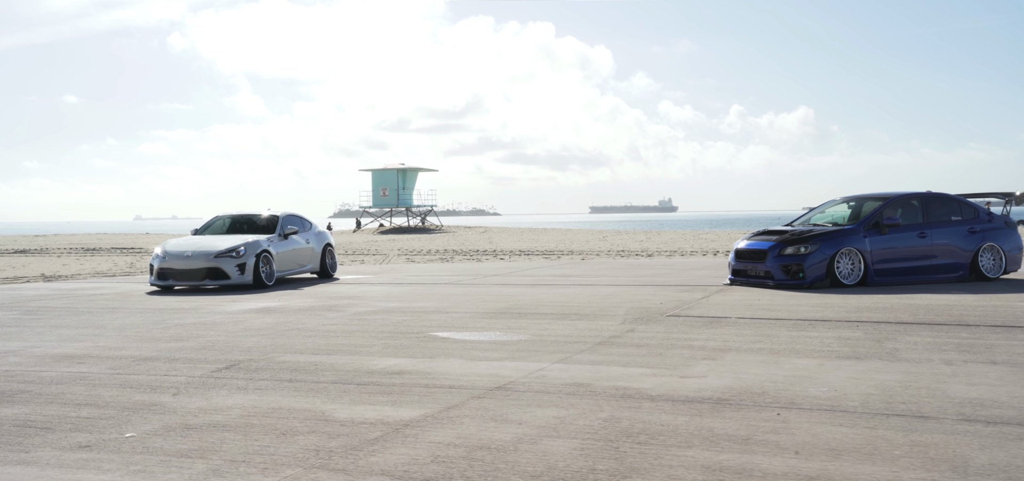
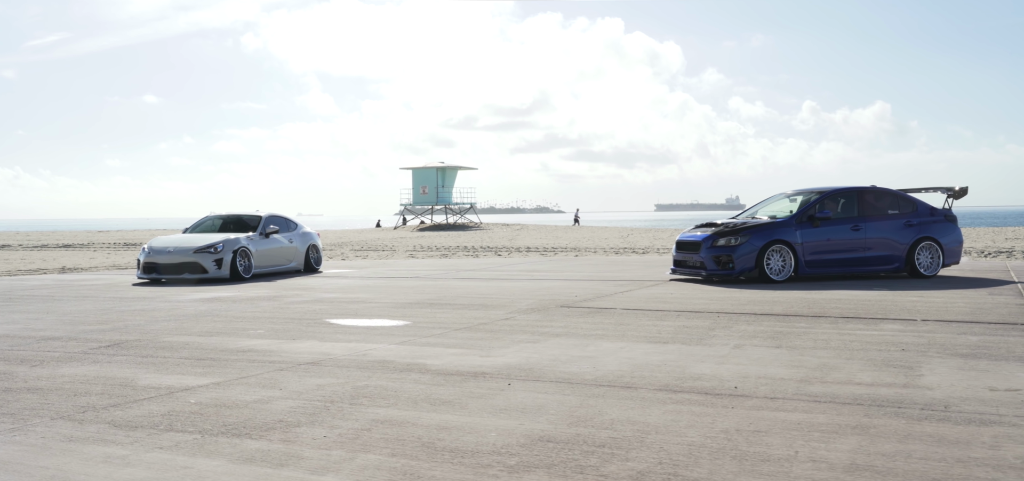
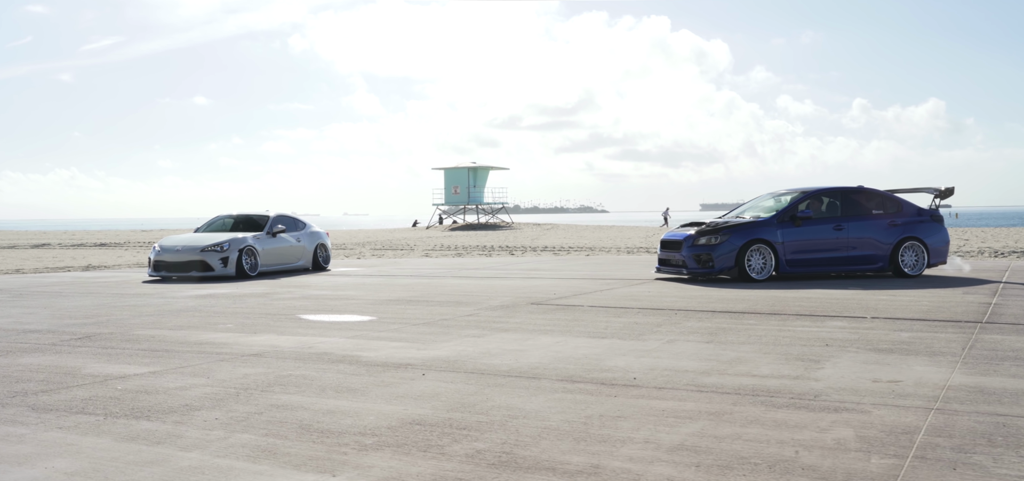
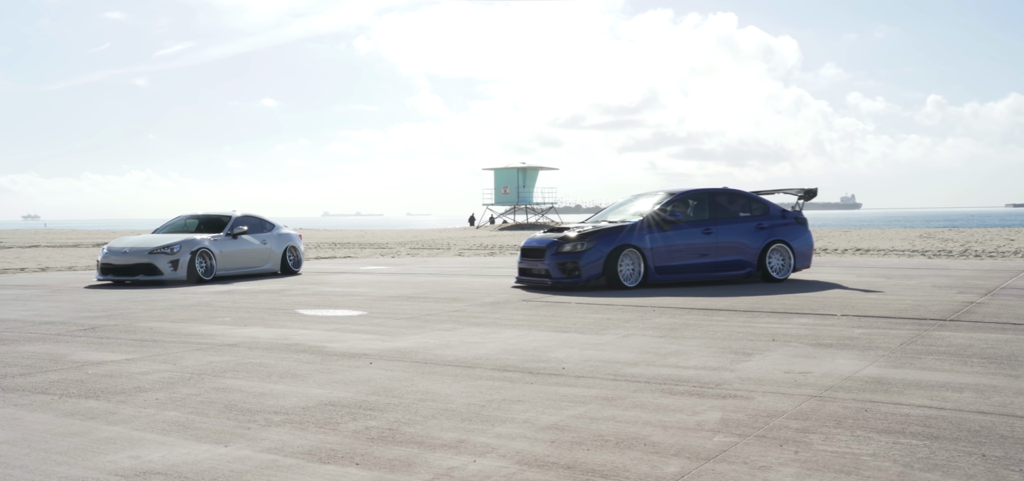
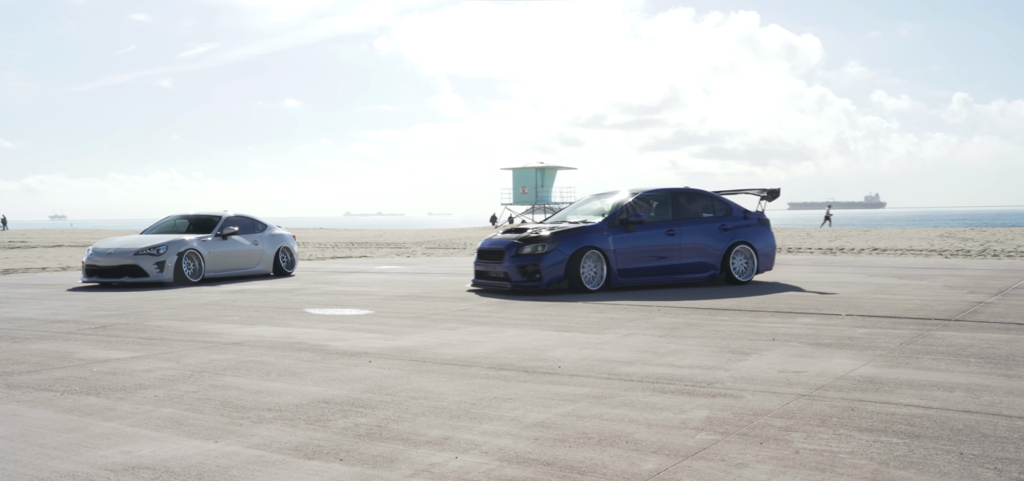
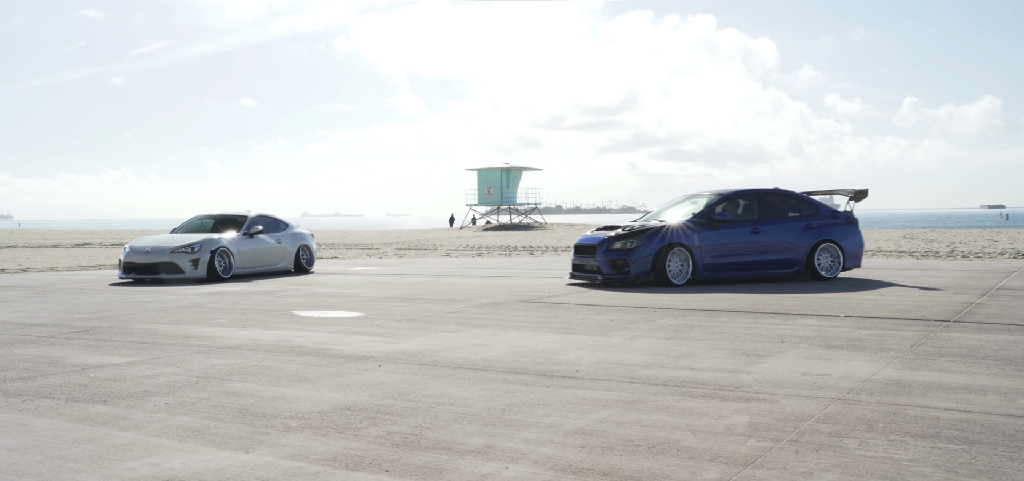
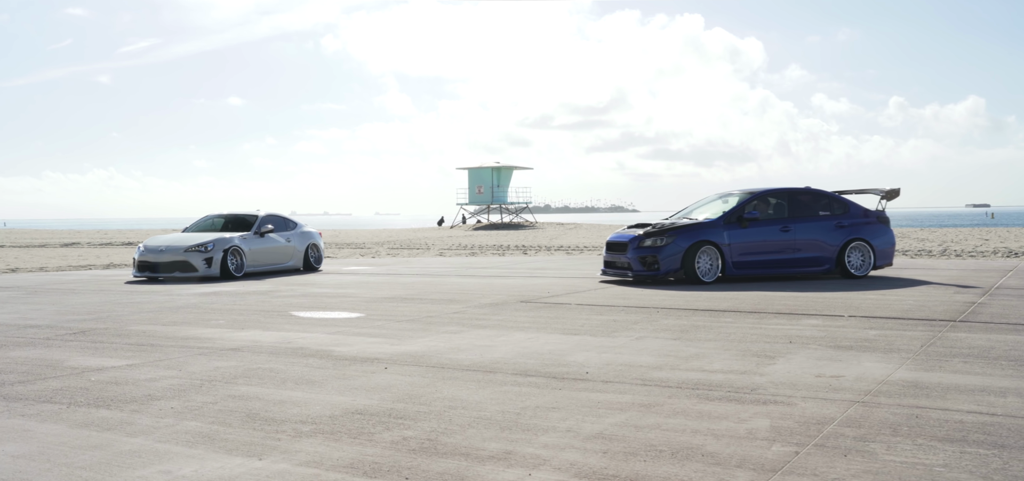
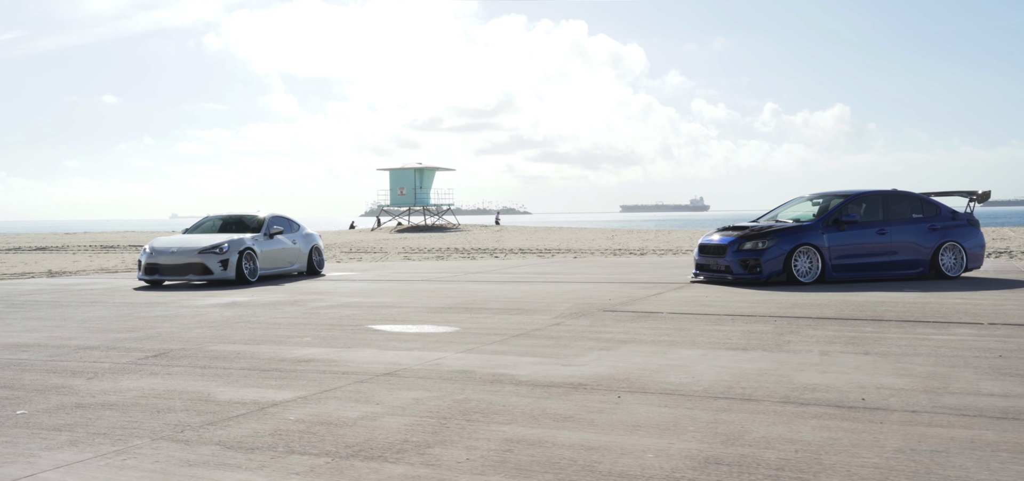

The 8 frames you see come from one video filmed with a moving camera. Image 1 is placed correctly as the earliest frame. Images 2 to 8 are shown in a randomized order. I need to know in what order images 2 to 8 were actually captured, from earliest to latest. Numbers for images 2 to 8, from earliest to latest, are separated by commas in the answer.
8, 2, 3, 7, 6, 4, 5
